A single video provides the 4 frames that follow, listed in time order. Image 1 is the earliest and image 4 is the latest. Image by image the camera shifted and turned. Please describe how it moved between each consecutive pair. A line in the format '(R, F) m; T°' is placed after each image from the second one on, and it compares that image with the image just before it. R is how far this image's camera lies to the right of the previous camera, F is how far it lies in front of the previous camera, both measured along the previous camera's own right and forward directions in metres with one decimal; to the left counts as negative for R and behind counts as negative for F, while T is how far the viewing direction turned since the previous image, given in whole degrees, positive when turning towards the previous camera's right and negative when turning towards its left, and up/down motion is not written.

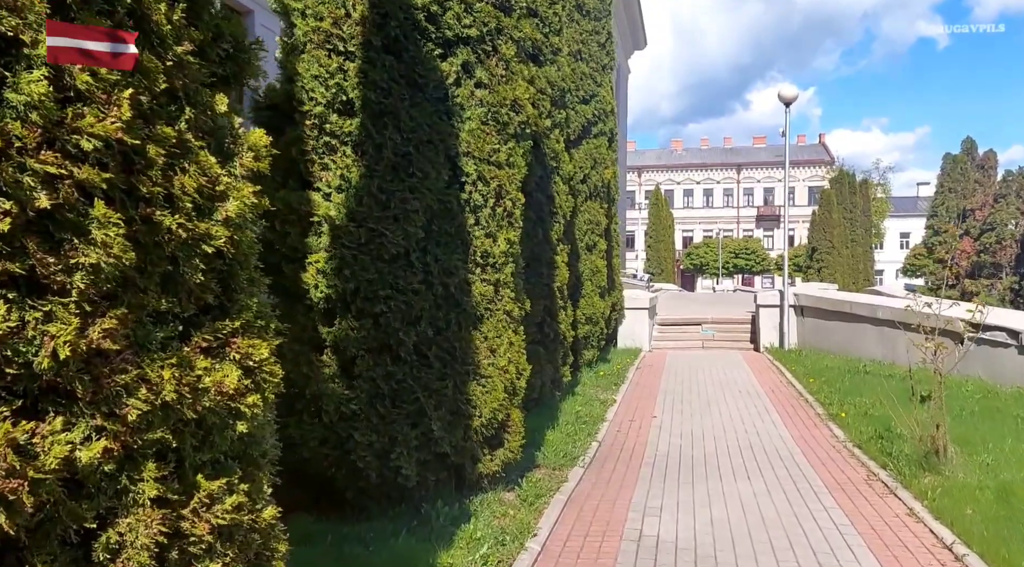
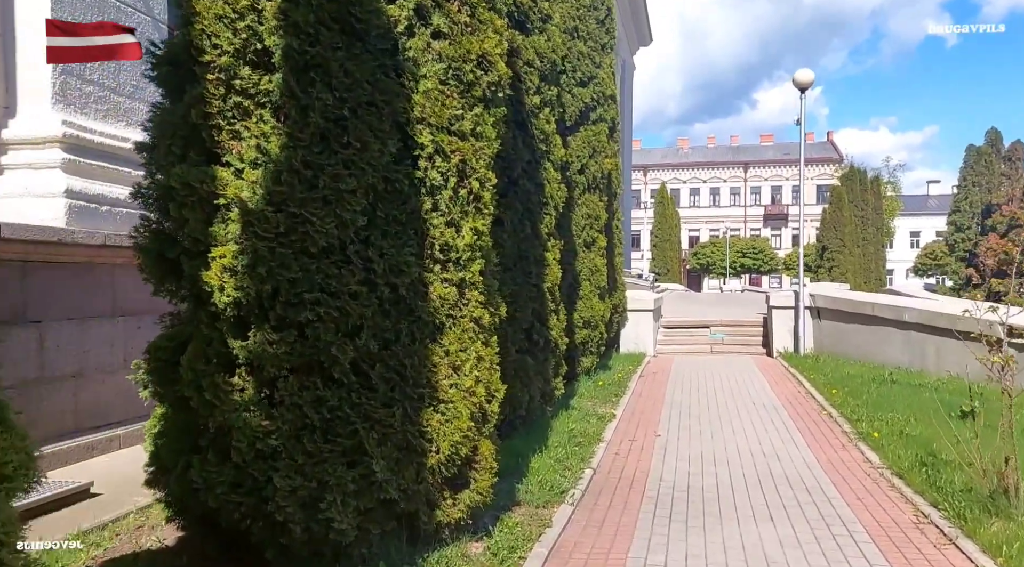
(+0.2, +1.0) m; 0°
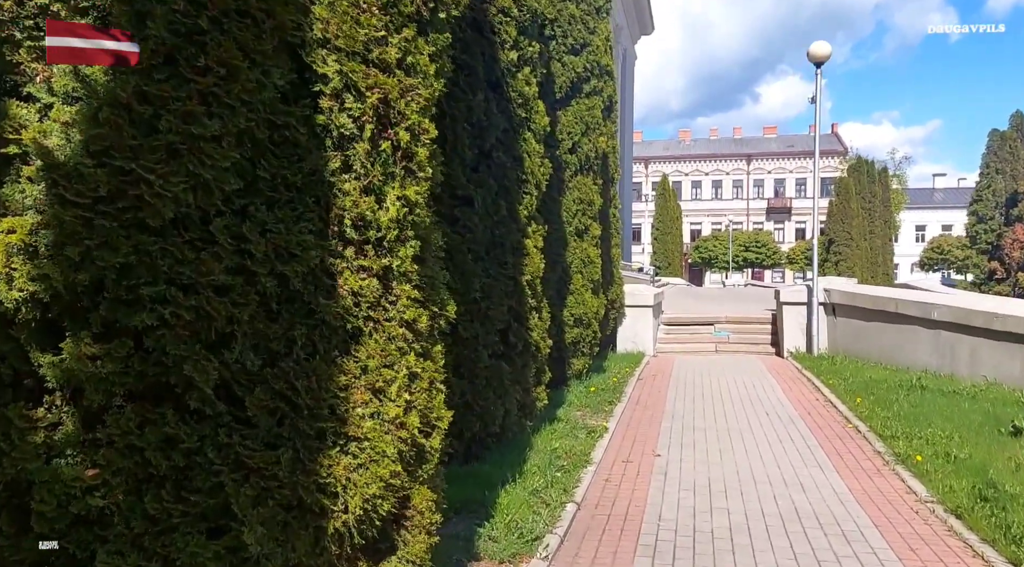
(+0.2, +1.1) m; 0°
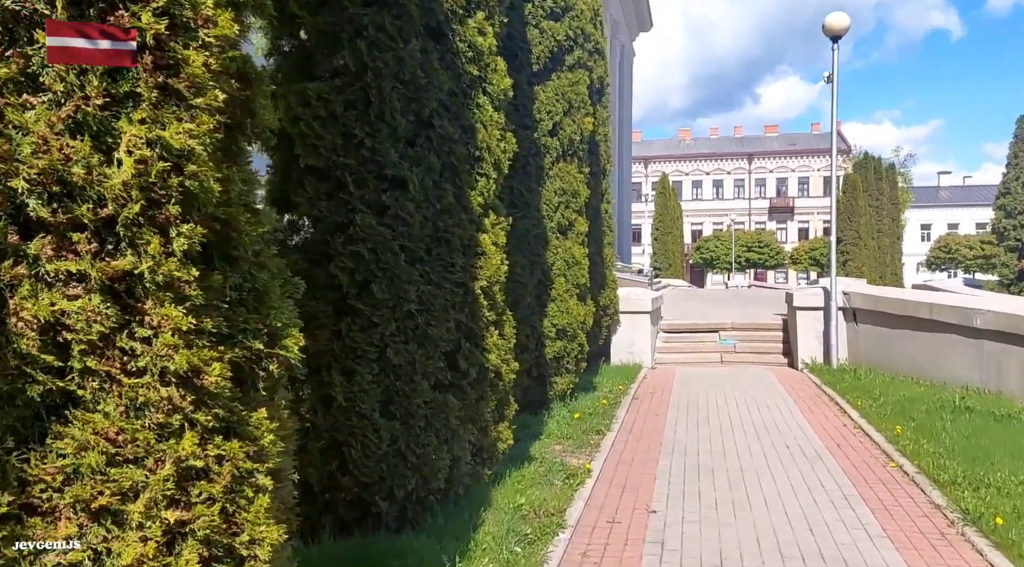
(+0.3, +1.4) m; 0°
